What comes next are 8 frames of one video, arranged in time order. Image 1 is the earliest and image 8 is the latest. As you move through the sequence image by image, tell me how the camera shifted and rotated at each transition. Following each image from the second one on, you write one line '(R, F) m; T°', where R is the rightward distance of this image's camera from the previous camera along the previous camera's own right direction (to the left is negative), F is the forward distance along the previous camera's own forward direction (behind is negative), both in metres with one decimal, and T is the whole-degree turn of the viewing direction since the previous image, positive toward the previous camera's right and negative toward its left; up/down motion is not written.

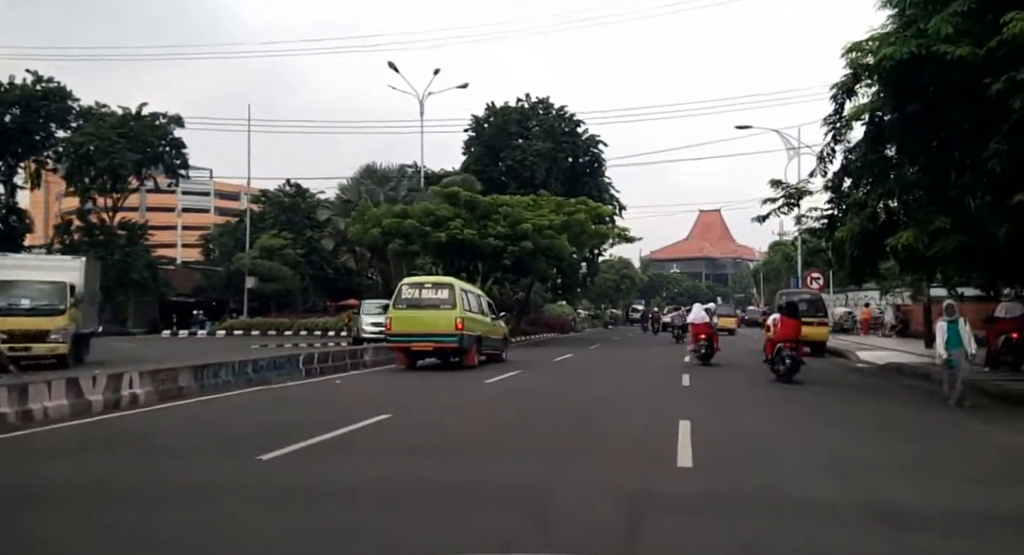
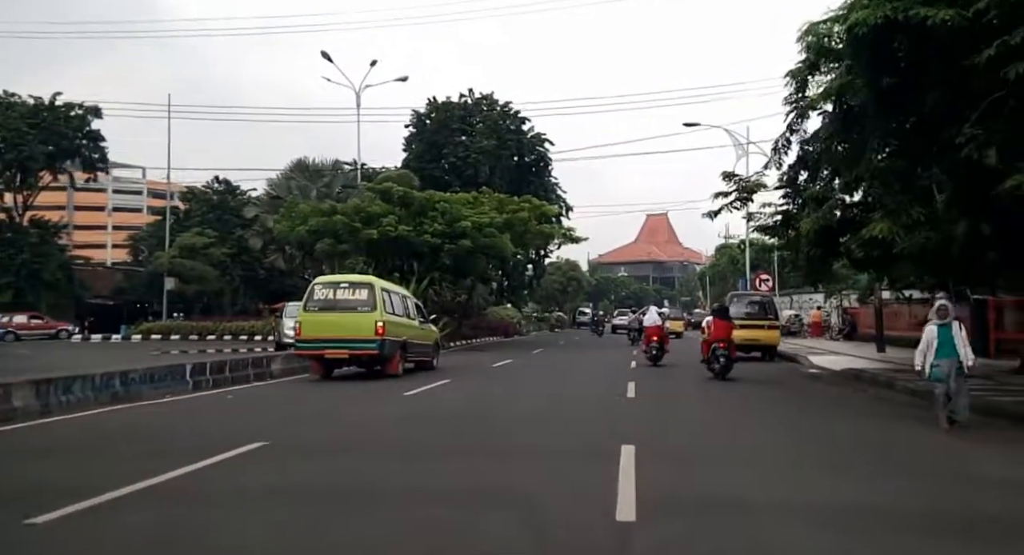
(+0.5, +1.9) m; +4°
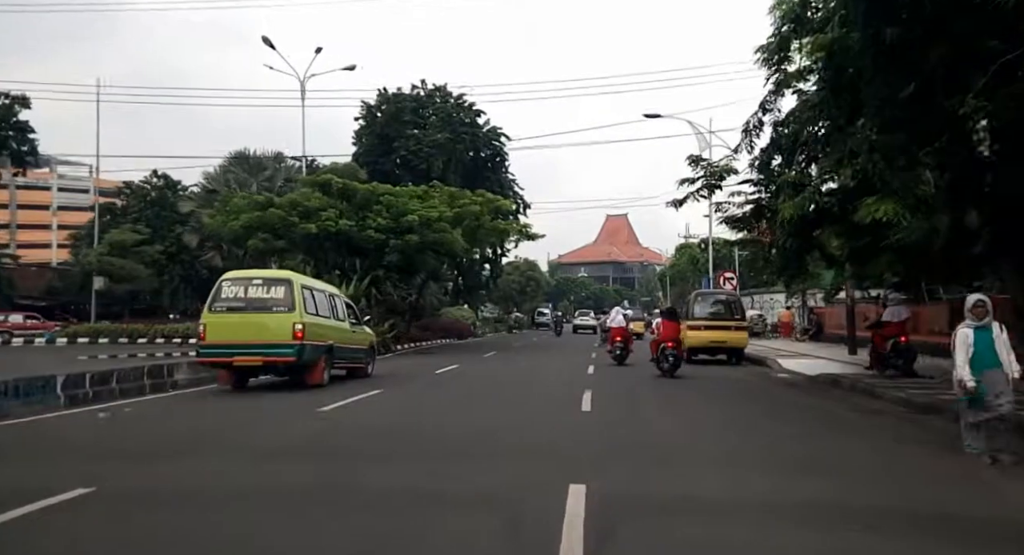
(+0.4, +2.0) m; +3°
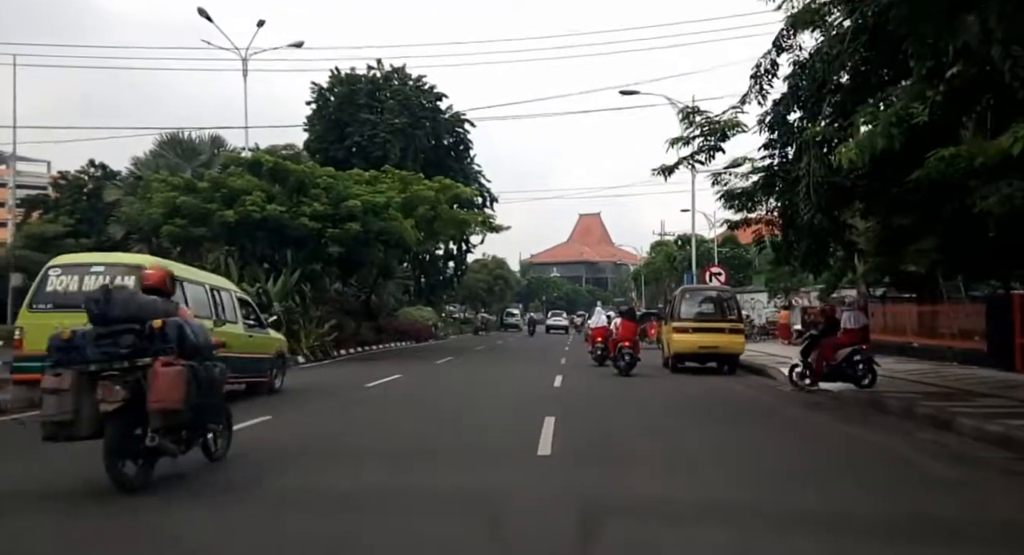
(+0.5, +3.7) m; +2°
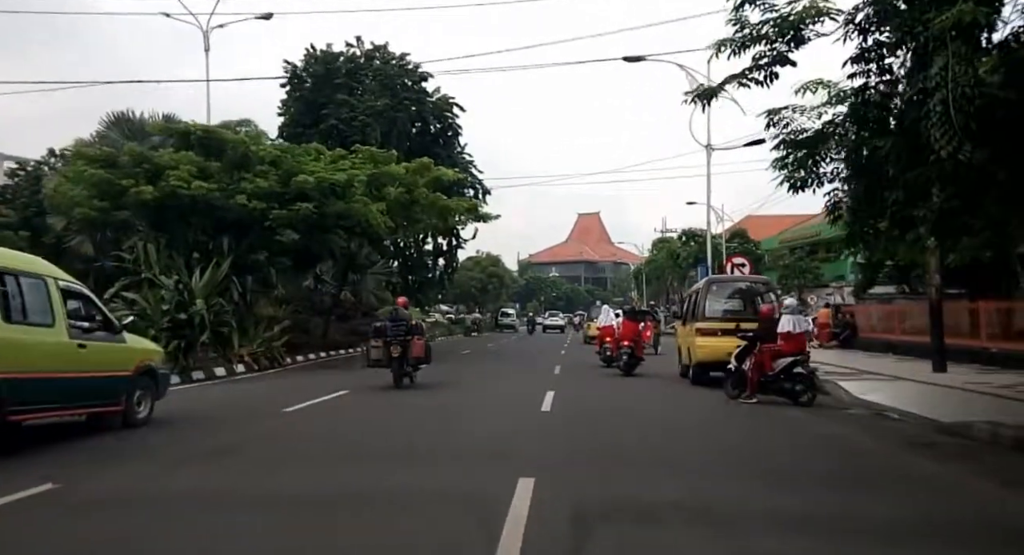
(+0.4, +4.2) m; 0°
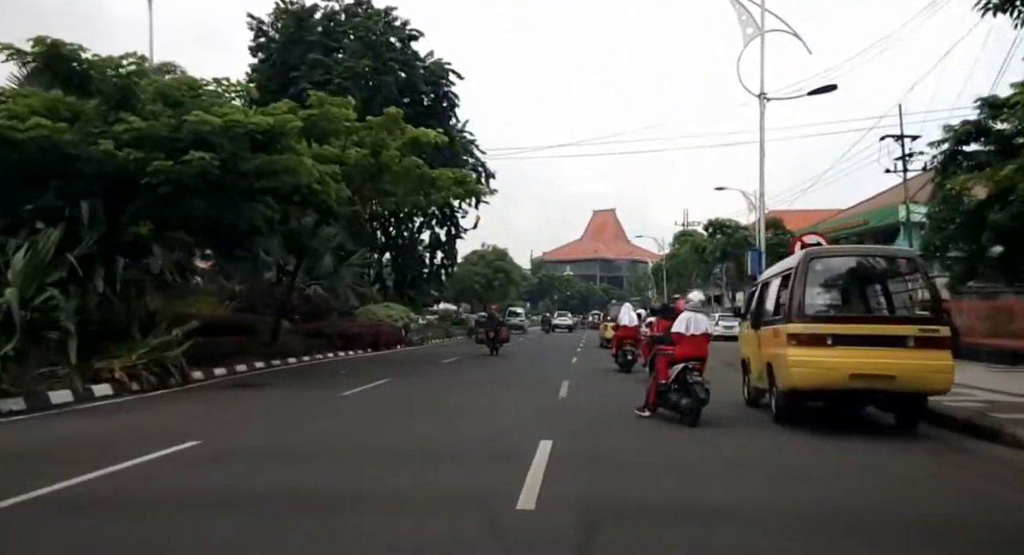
(+0.5, +6.1) m; -1°
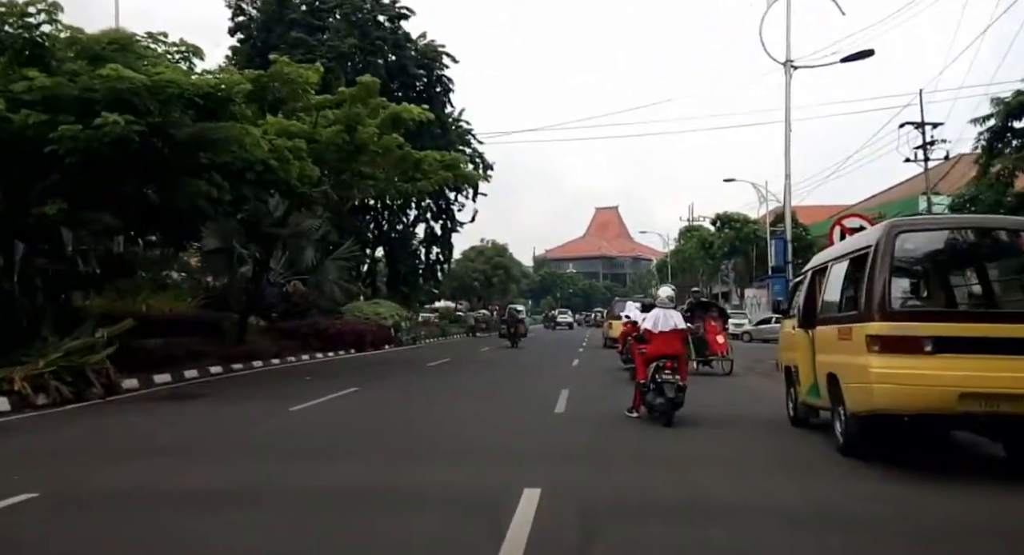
(+0.2, +2.5) m; 0°
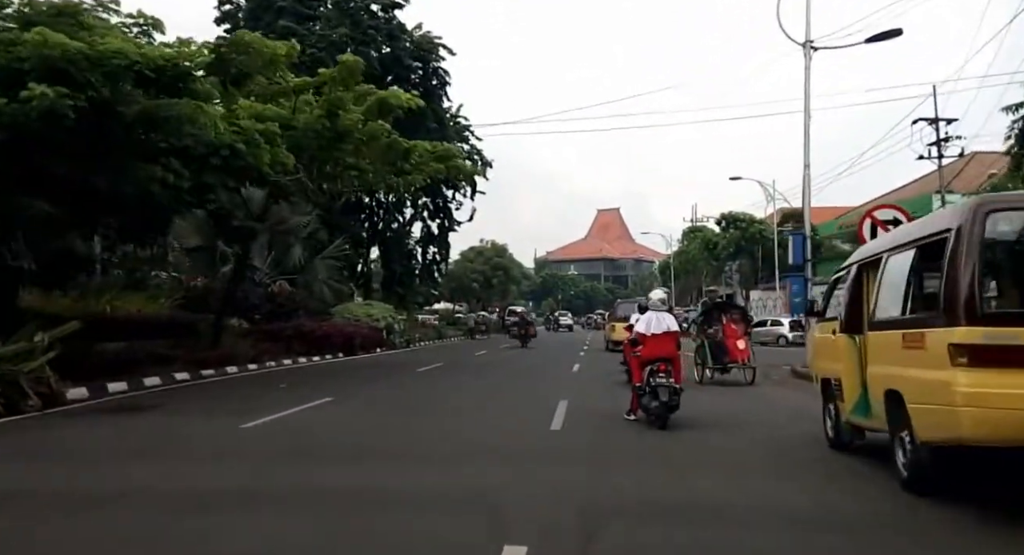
(+0.1, +1.5) m; 0°
